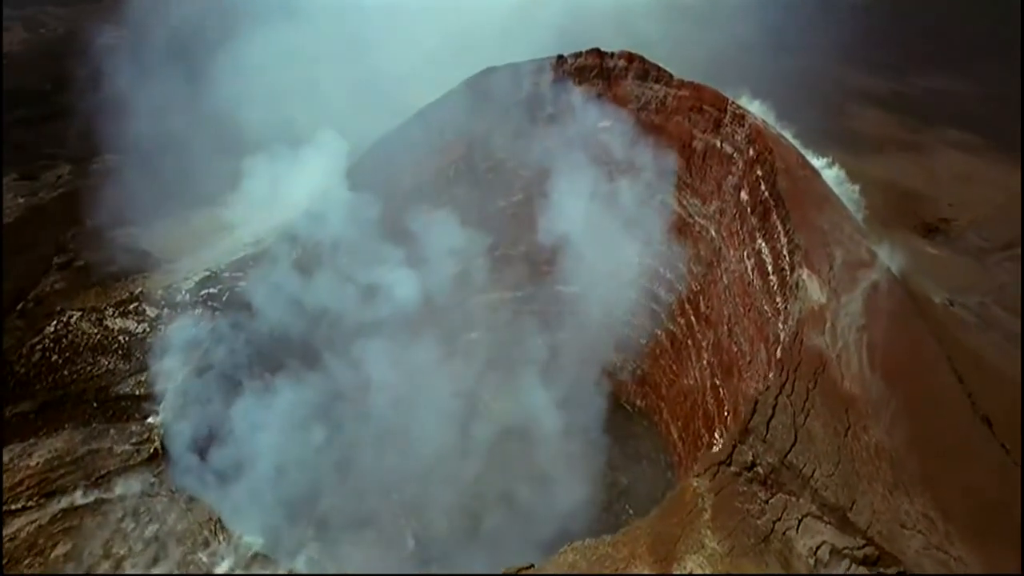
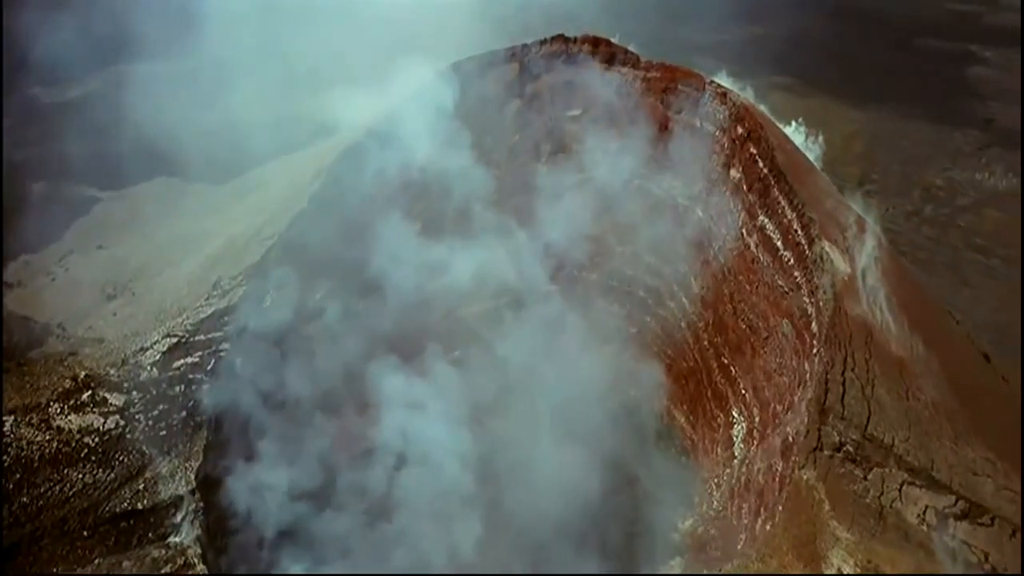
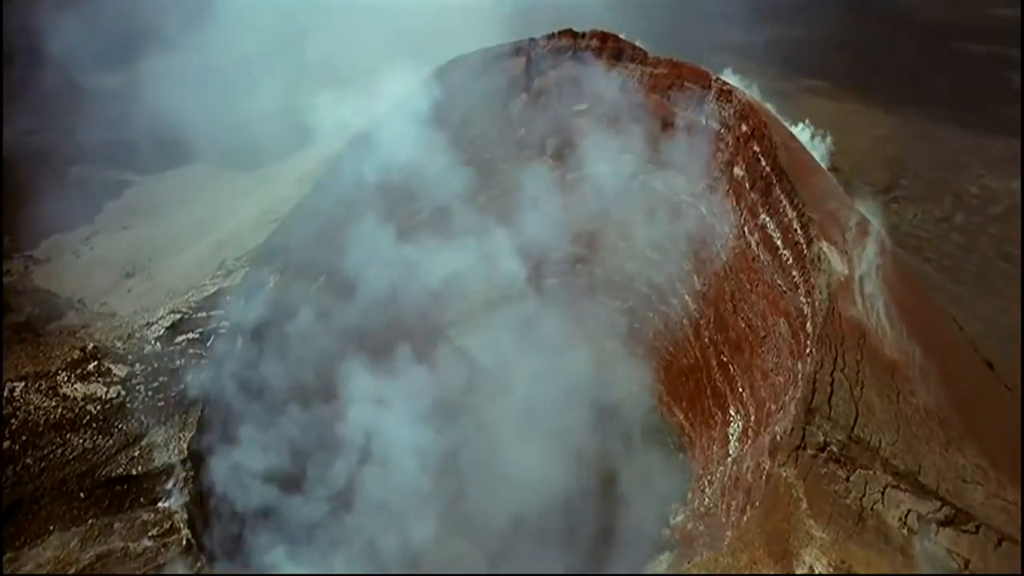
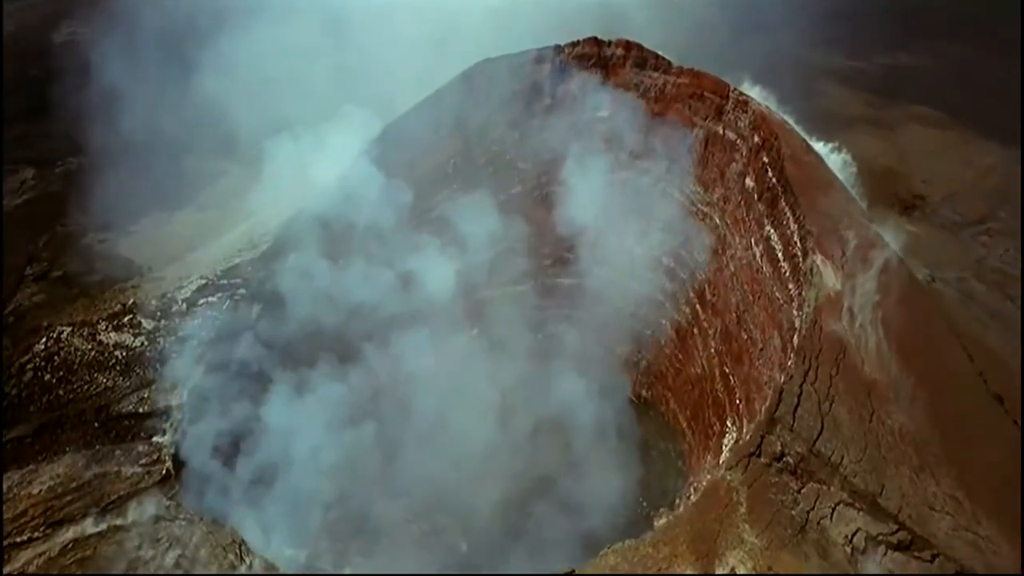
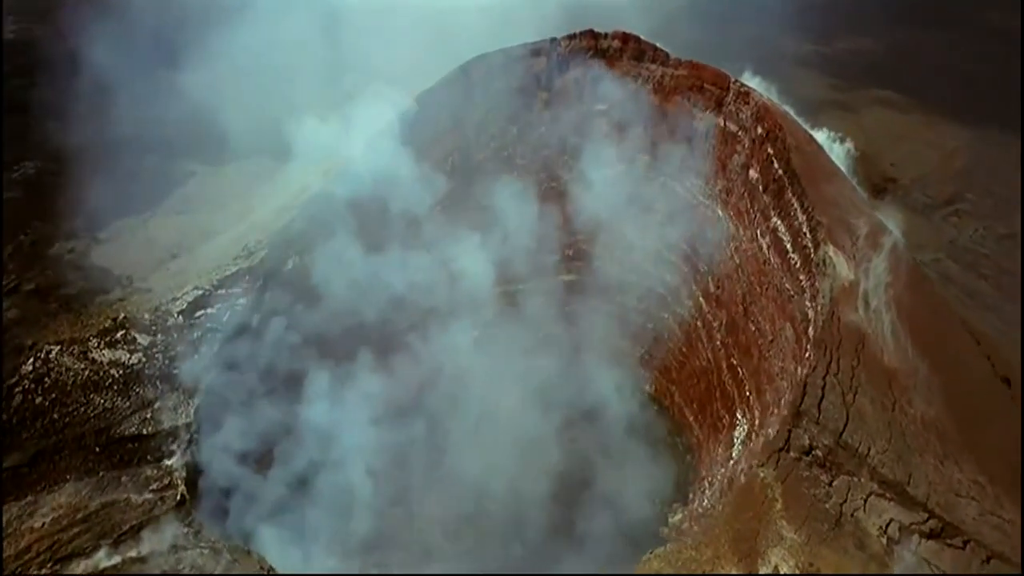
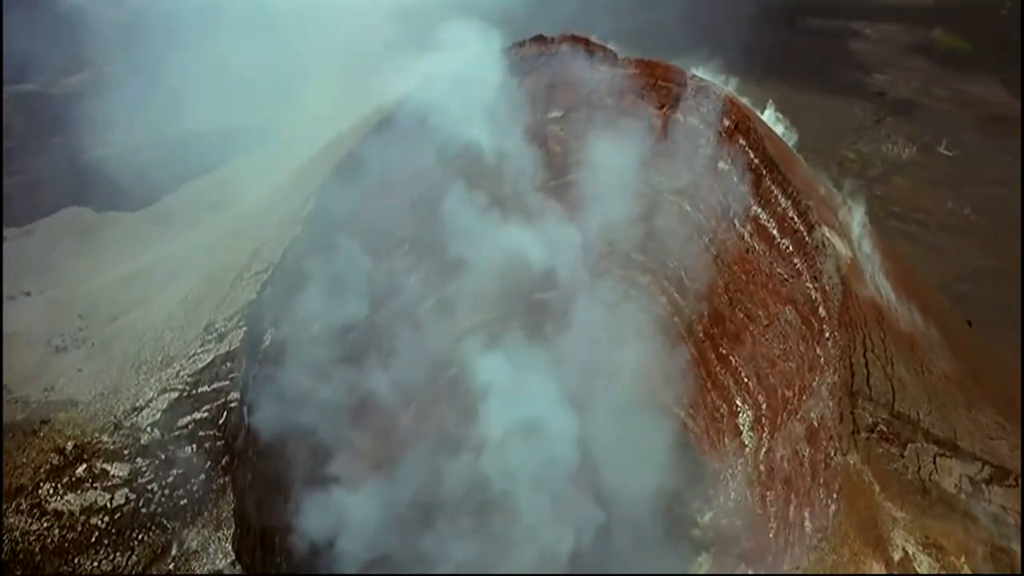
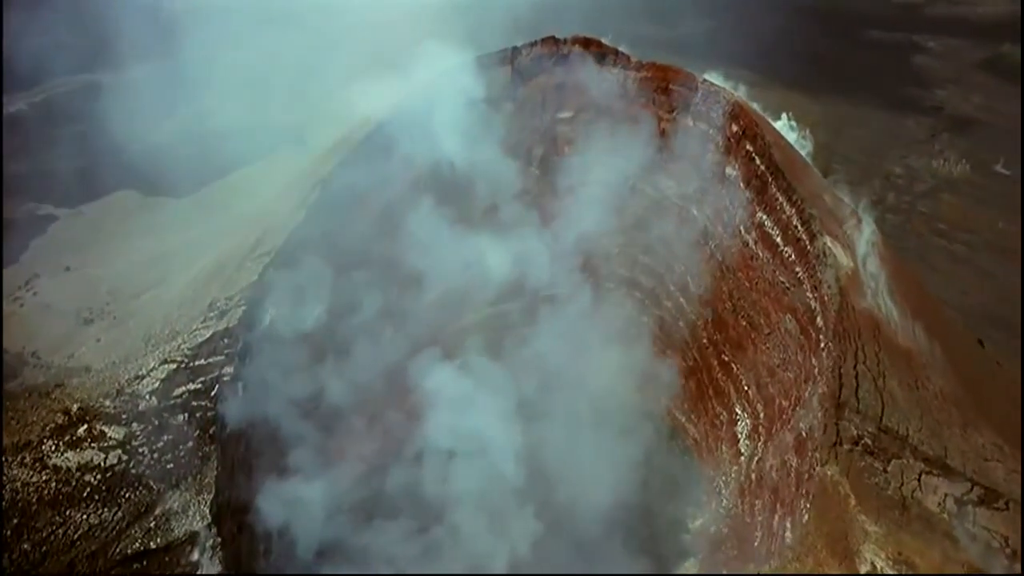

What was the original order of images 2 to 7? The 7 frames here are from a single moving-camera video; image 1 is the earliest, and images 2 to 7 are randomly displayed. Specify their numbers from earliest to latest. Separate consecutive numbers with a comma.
4, 5, 3, 2, 7, 6
